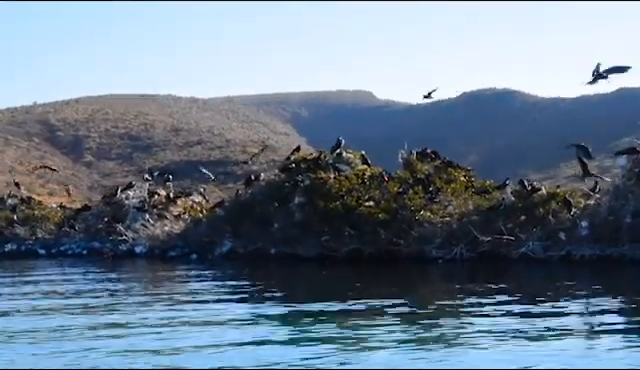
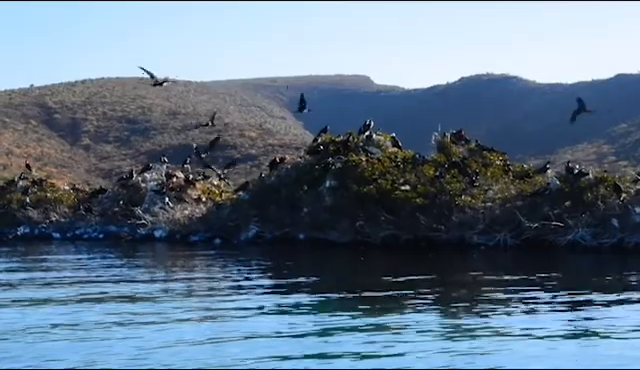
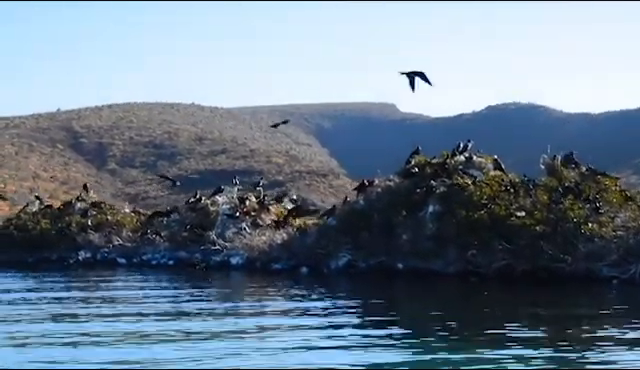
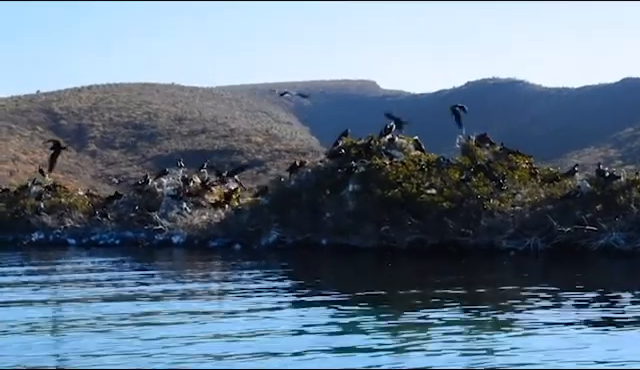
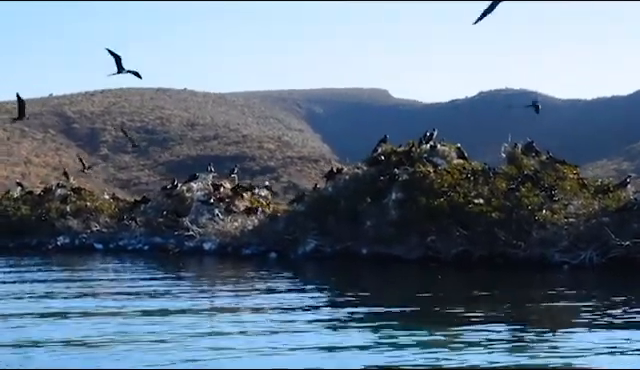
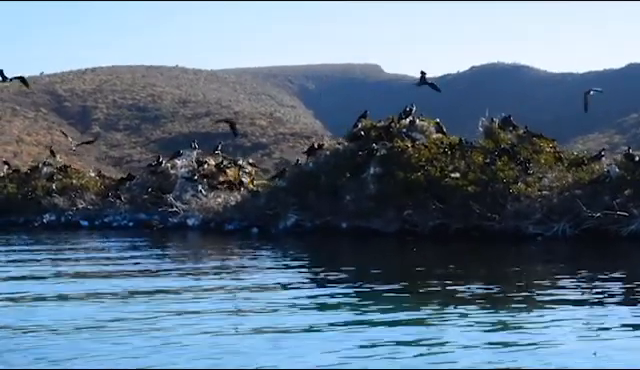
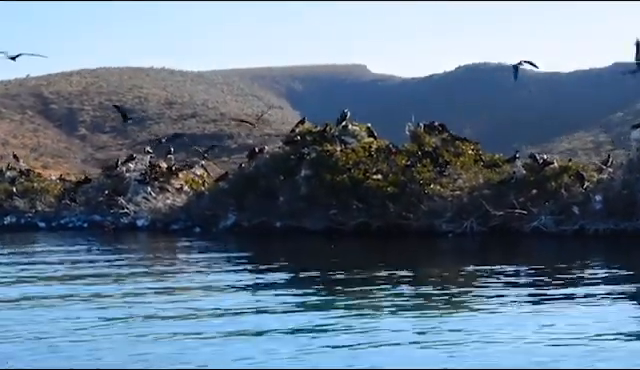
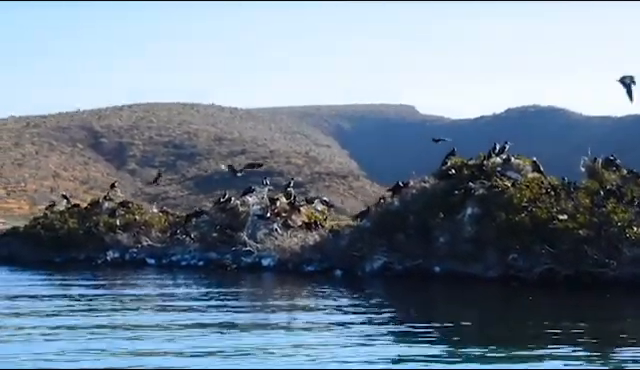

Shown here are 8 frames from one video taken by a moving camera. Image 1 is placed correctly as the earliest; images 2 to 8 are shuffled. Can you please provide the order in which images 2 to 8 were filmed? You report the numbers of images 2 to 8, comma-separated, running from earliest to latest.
7, 2, 4, 6, 5, 3, 8
